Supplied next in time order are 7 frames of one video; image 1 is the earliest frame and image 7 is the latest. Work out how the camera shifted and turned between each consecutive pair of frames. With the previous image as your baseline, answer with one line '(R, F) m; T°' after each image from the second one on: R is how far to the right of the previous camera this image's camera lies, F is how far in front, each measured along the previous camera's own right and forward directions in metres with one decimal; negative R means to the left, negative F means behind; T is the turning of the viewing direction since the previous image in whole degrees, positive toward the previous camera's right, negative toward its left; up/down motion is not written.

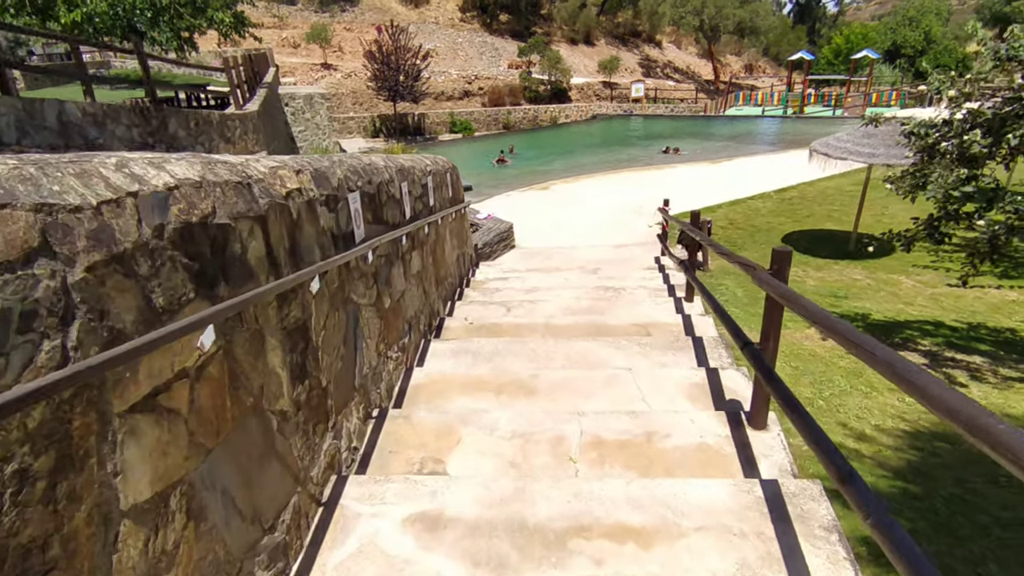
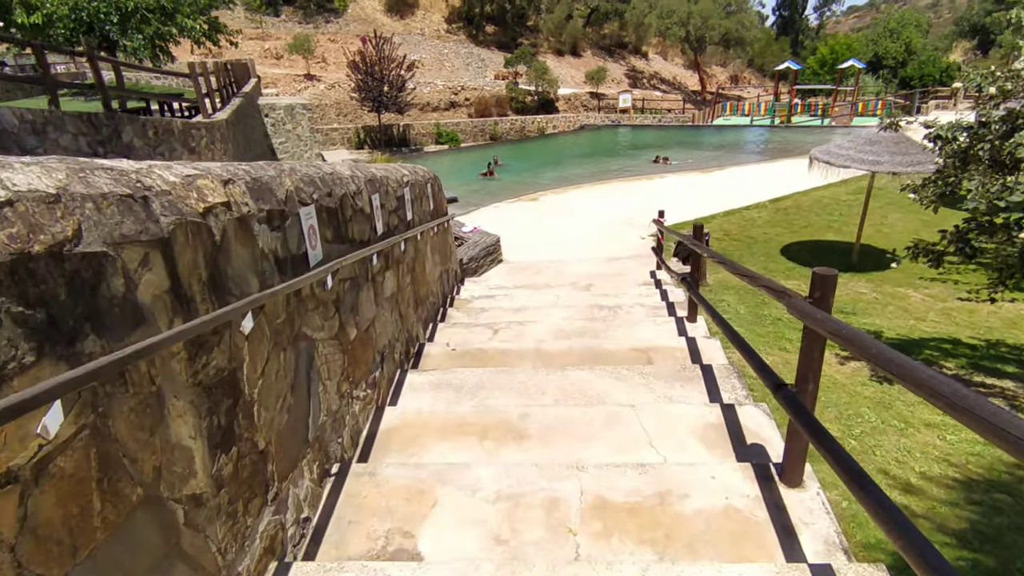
(0.0, +0.4) m; +1°
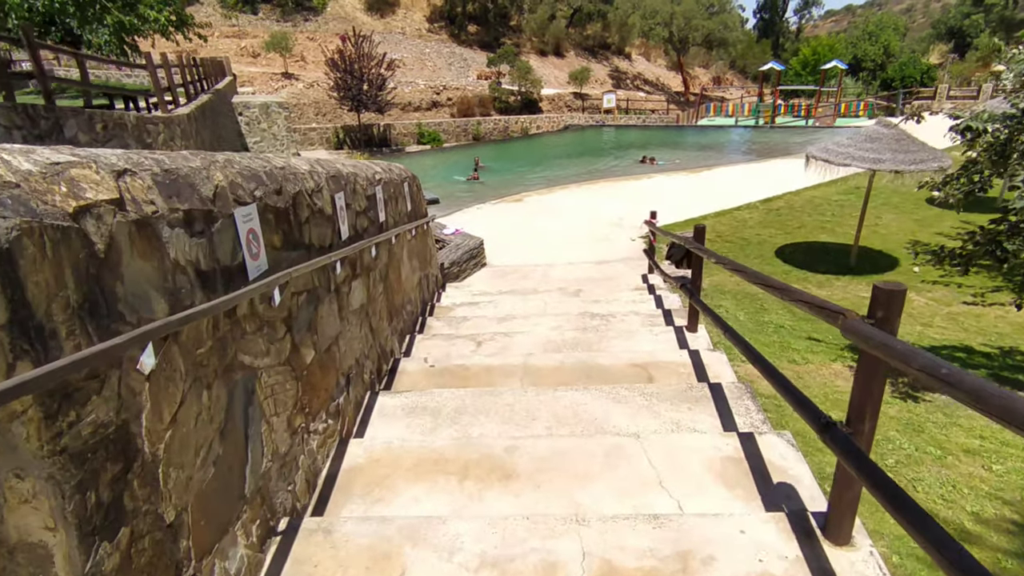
(0.0, +0.4) m; +2°
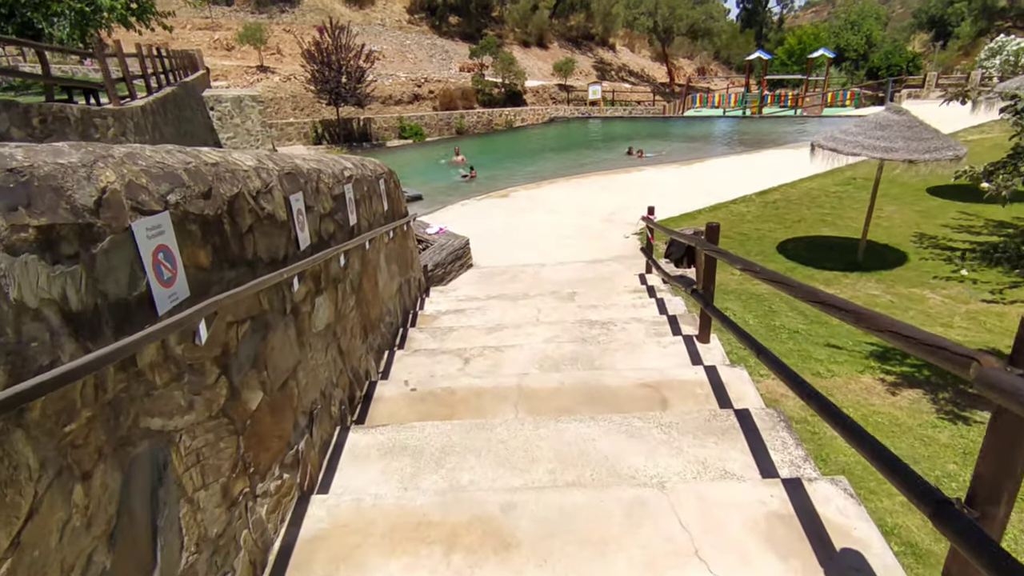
(0.0, +0.5) m; +1°
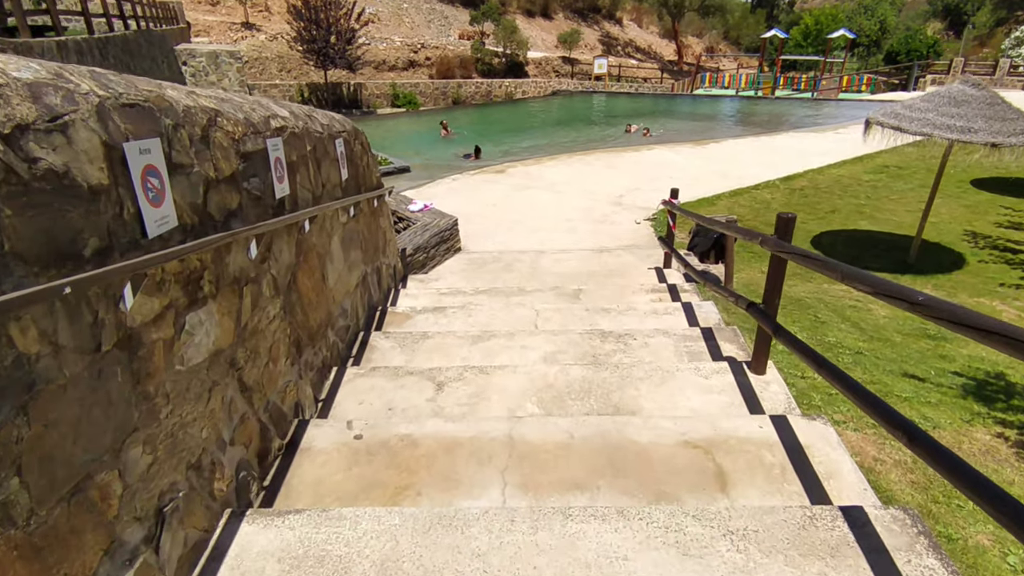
(0.0, +1.0) m; +1°
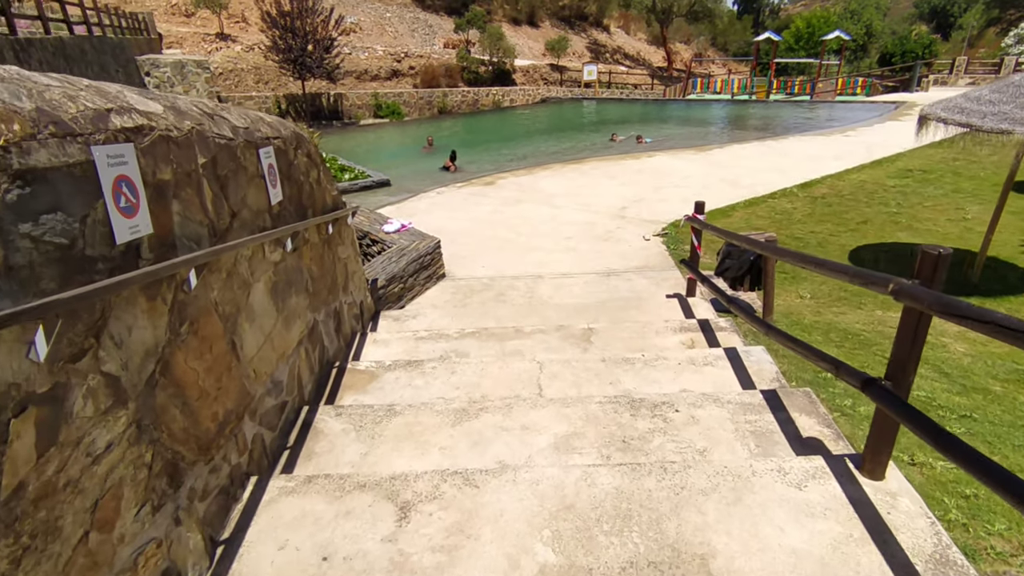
(0.0, +0.9) m; +1°
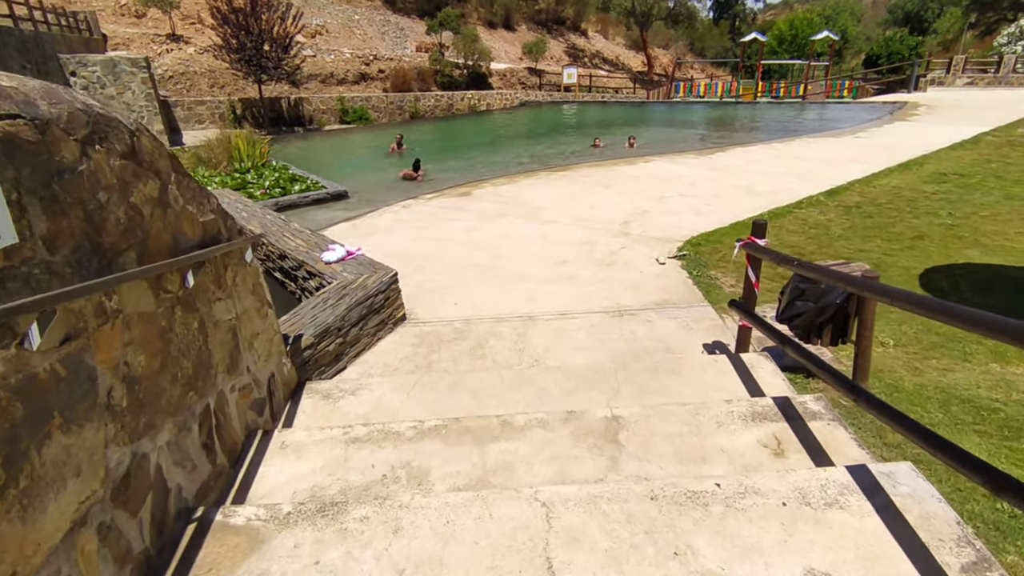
(0.0, +1.3) m; +2°
